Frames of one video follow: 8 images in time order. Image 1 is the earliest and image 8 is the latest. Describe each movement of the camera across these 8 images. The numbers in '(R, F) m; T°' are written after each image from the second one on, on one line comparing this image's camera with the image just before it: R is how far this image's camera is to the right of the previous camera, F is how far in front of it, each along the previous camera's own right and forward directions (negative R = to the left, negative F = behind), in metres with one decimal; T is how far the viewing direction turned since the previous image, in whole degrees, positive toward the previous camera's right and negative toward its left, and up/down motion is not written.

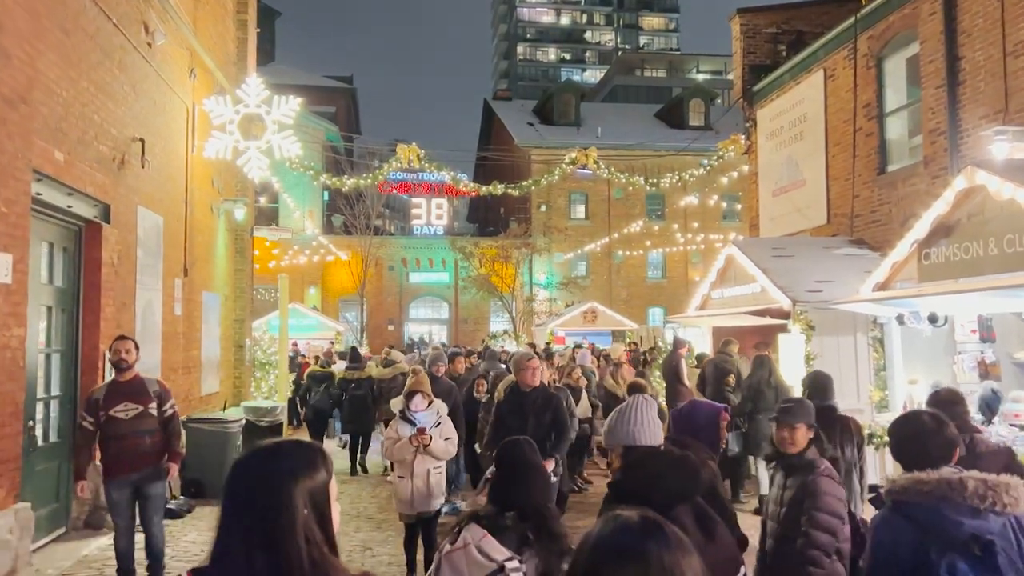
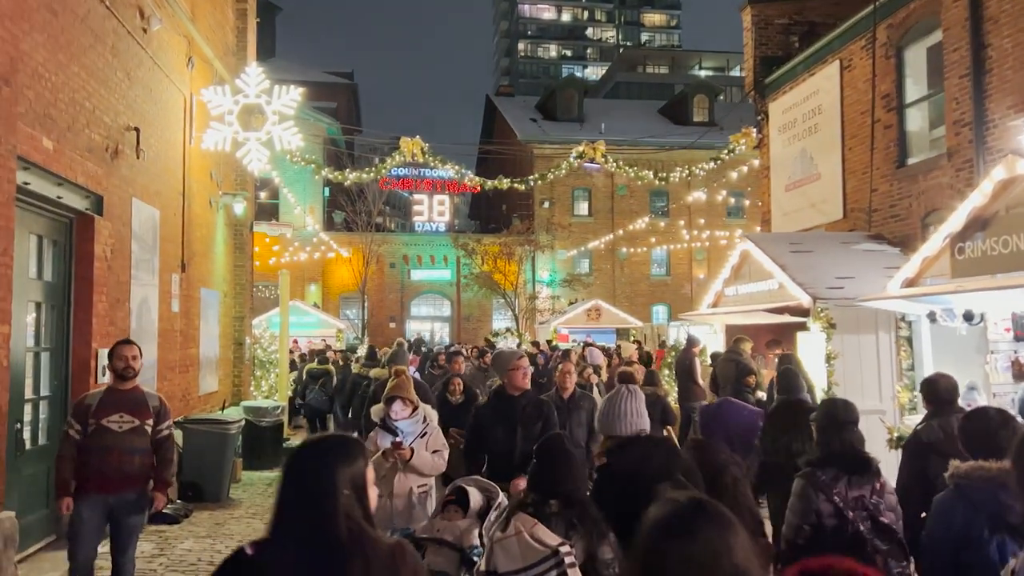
(-0.1, +0.4) m; 0°
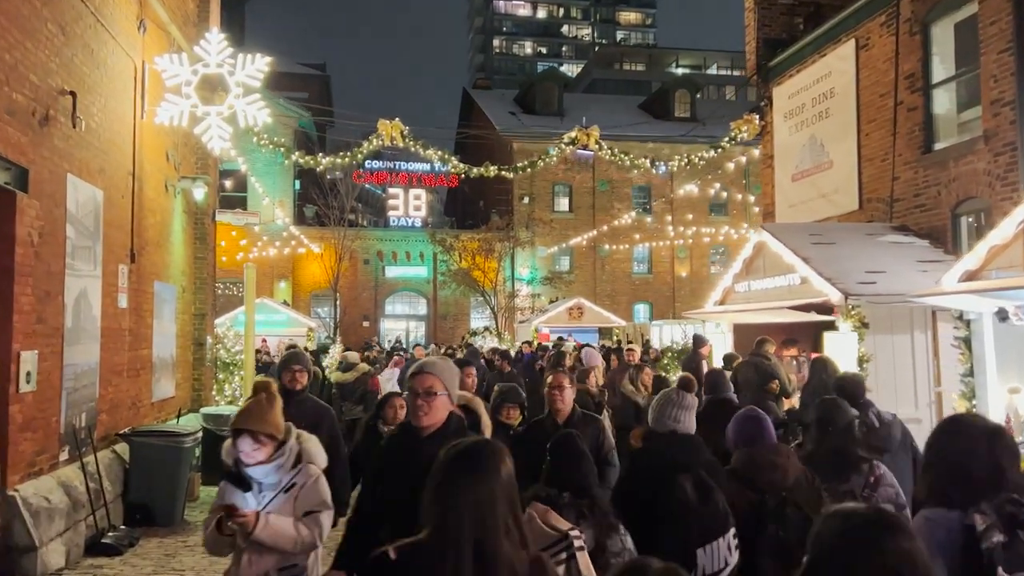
(-0.3, +1.2) m; +2°
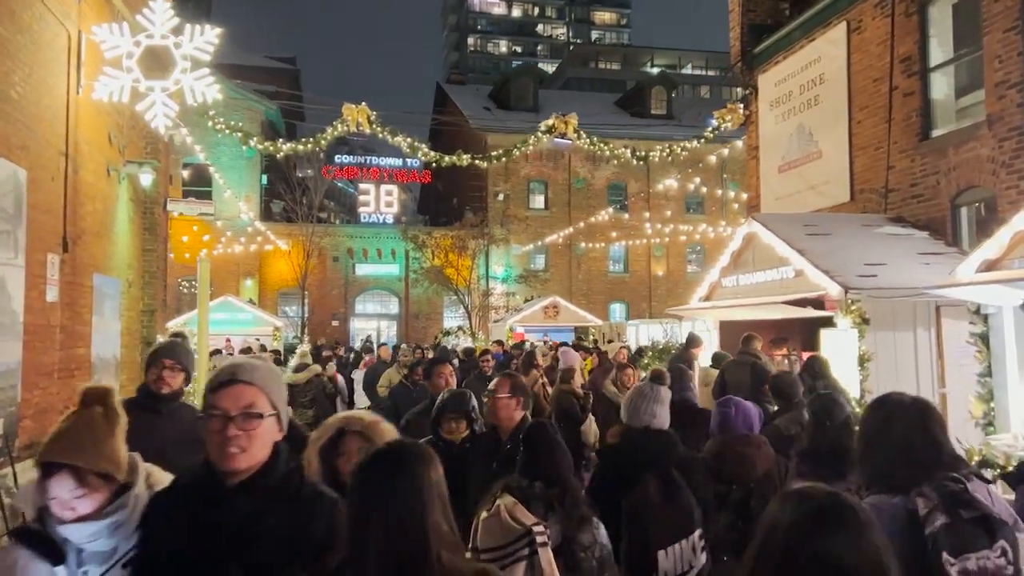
(0.0, +0.8) m; +2°
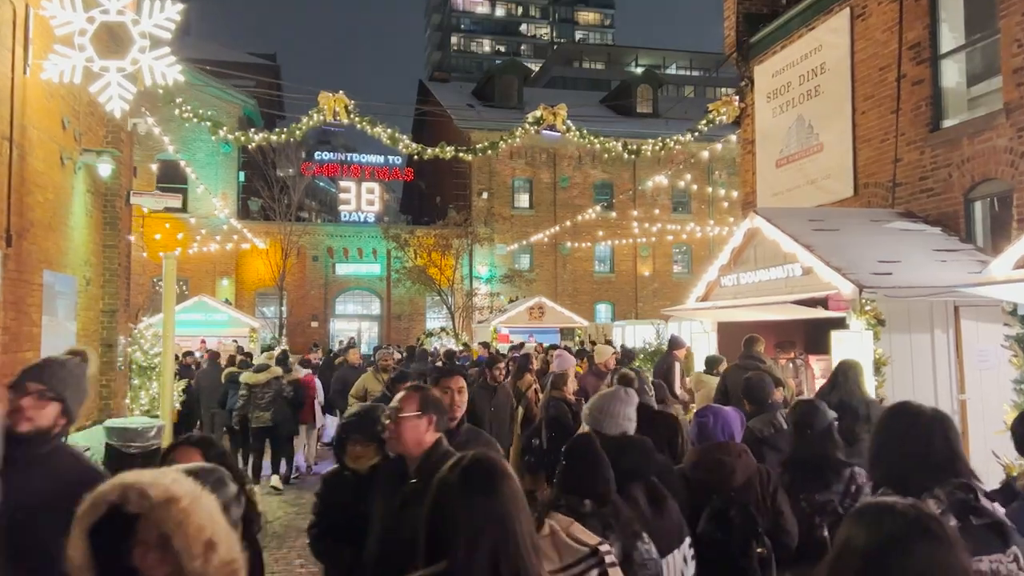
(0.0, +0.7) m; +1°
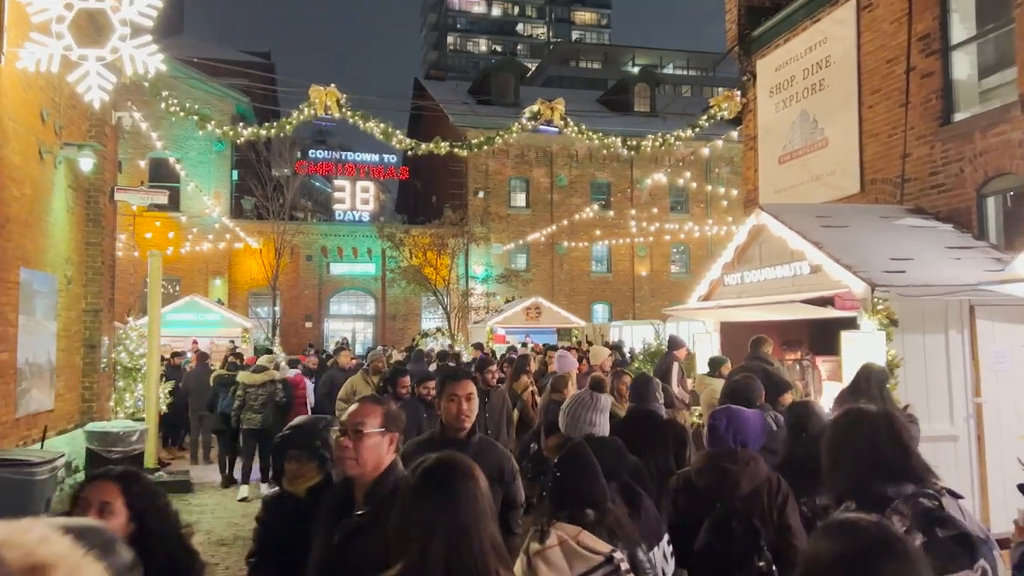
(0.0, +0.4) m; 0°
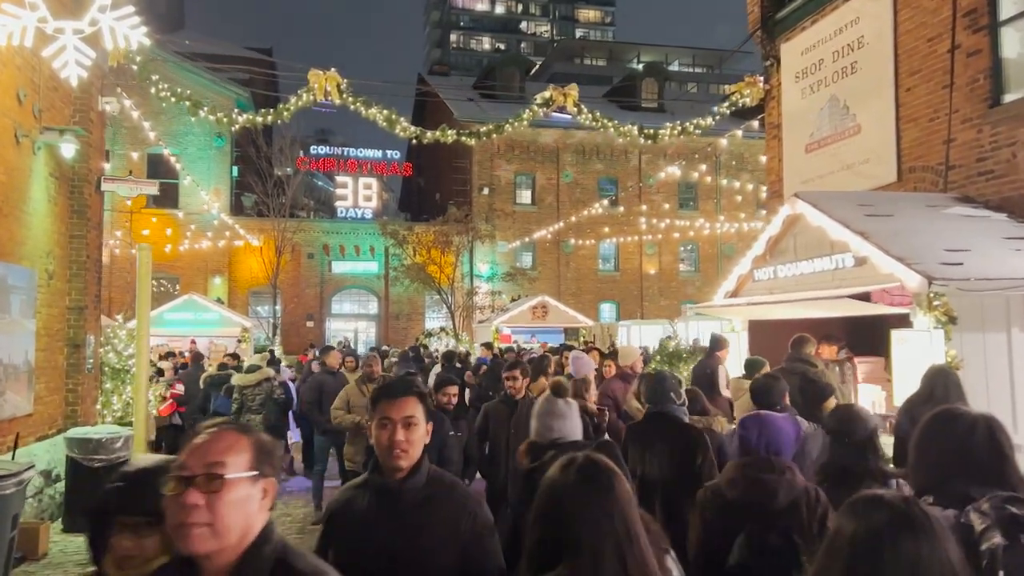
(-0.1, +0.7) m; 0°
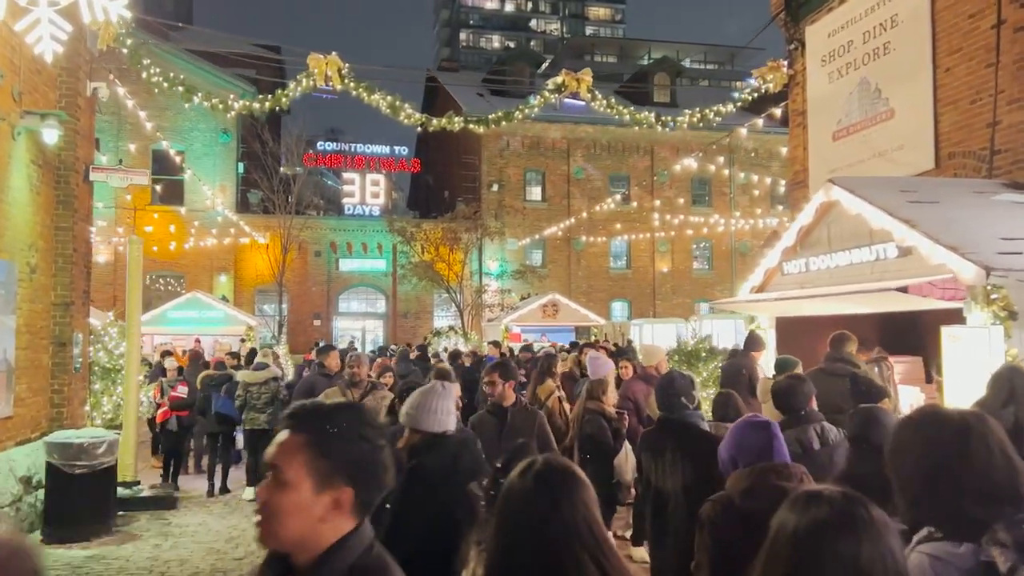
(0.0, +0.6) m; -1°
